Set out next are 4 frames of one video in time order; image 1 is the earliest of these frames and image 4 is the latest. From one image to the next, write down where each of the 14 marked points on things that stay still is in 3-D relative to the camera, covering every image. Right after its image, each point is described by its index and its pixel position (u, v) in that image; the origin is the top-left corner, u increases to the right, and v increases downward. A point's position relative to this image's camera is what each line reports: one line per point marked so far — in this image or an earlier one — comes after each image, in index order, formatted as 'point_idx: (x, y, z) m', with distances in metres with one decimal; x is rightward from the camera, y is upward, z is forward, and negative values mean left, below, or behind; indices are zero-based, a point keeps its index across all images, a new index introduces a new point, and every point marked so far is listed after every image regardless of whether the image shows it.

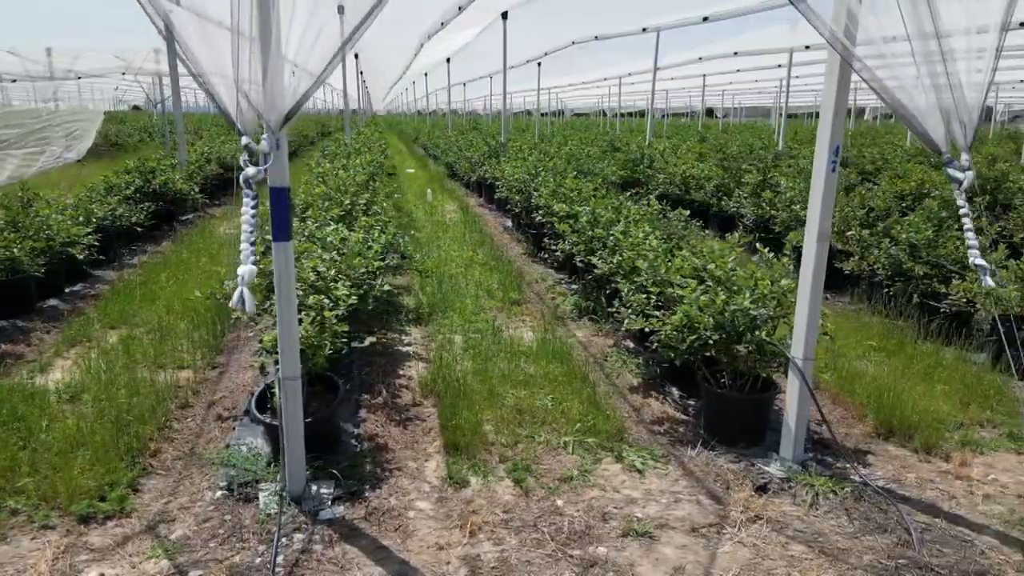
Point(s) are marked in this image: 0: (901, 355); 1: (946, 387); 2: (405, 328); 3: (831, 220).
0: (+3.0, -0.5, +5.4) m
1: (+3.0, -0.7, +4.8) m
2: (-0.9, -0.3, +5.8) m
3: (+1.6, +0.3, +3.5) m
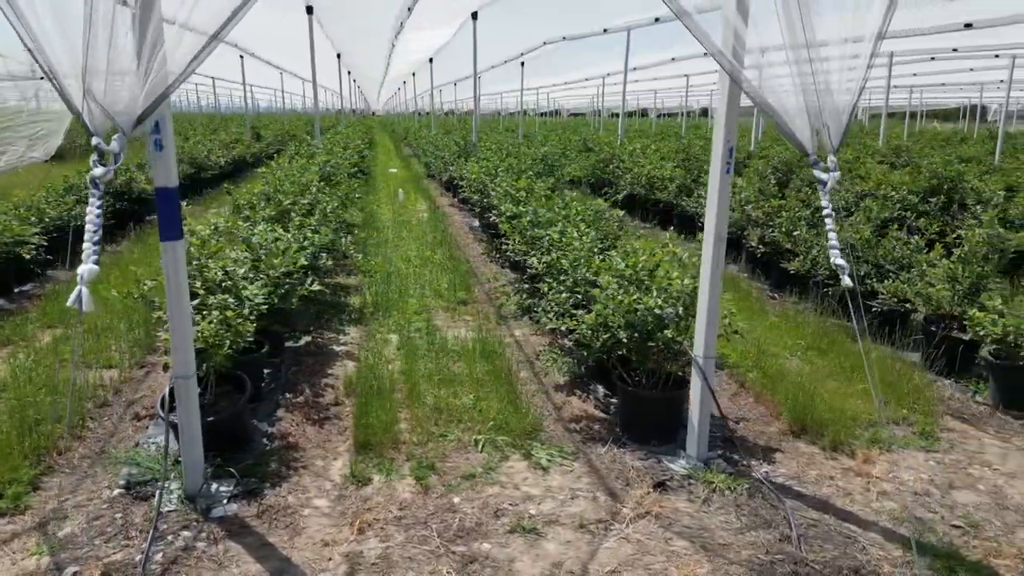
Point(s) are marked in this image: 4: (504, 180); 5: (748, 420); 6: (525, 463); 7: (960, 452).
0: (+2.5, -0.5, +5.4) m
1: (+2.5, -0.7, +4.9) m
2: (-1.4, -0.3, +5.8) m
3: (+1.1, +0.3, +3.5) m
4: (-0.1, +1.4, +8.6) m
5: (+1.5, -0.9, +4.5) m
6: (+0.1, -1.0, +3.8) m
7: (+2.6, -1.0, +4.1) m
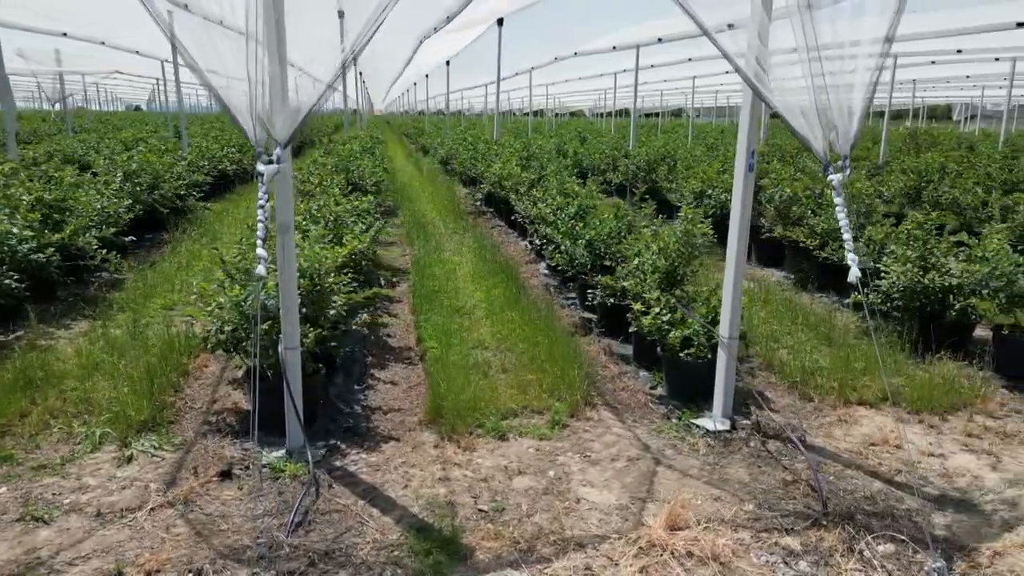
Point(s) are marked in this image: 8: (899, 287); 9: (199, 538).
0: (+0.2, -0.5, +5.5) m
1: (+0.2, -0.6, +5.0) m
2: (-3.7, -0.3, +5.8) m
3: (-1.2, +0.4, +3.6) m
4: (-2.5, +1.4, +8.7) m
5: (-0.7, -0.8, +4.6) m
6: (-2.2, -0.9, +3.8) m
7: (+0.4, -0.9, +4.2) m
8: (+3.2, 0.0, +5.7) m
9: (-1.4, -1.1, +3.1) m
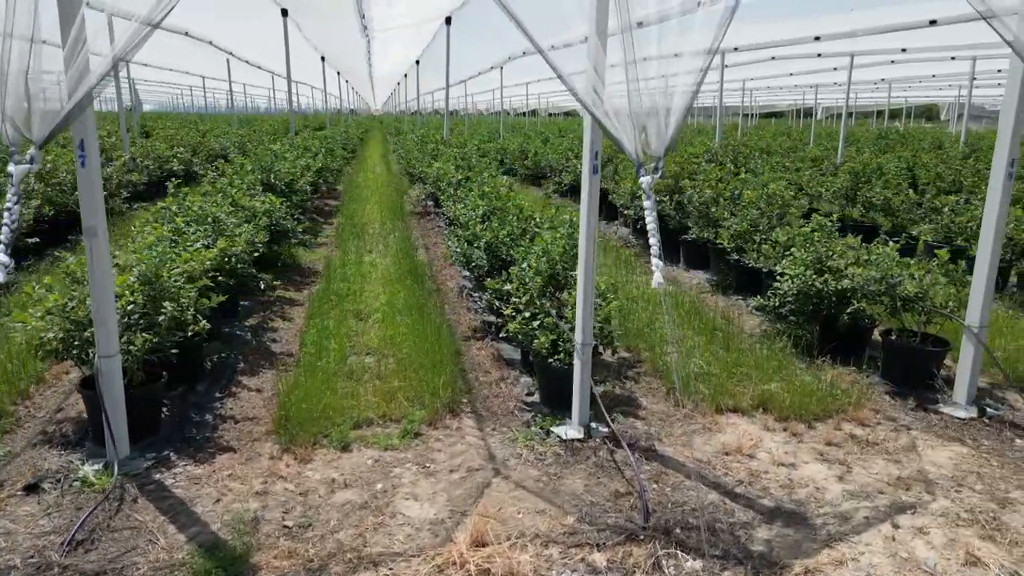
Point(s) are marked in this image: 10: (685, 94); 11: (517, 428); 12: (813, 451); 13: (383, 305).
0: (-0.8, -0.5, +5.4) m
1: (-0.8, -0.7, +4.8) m
2: (-4.6, -0.3, +5.6) m
3: (-2.1, +0.4, +3.4) m
4: (-3.5, +1.4, +8.5) m
5: (-1.7, -0.8, +4.4) m
6: (-3.1, -1.0, +3.7) m
7: (-0.5, -1.0, +4.1) m
8: (+2.2, 0.0, +5.6) m
9: (-2.3, -1.1, +2.9) m
10: (+0.8, +0.9, +3.3) m
11: (0.0, -0.9, +4.4) m
12: (+1.8, -1.0, +4.1) m
13: (-1.2, -0.2, +6.6) m
